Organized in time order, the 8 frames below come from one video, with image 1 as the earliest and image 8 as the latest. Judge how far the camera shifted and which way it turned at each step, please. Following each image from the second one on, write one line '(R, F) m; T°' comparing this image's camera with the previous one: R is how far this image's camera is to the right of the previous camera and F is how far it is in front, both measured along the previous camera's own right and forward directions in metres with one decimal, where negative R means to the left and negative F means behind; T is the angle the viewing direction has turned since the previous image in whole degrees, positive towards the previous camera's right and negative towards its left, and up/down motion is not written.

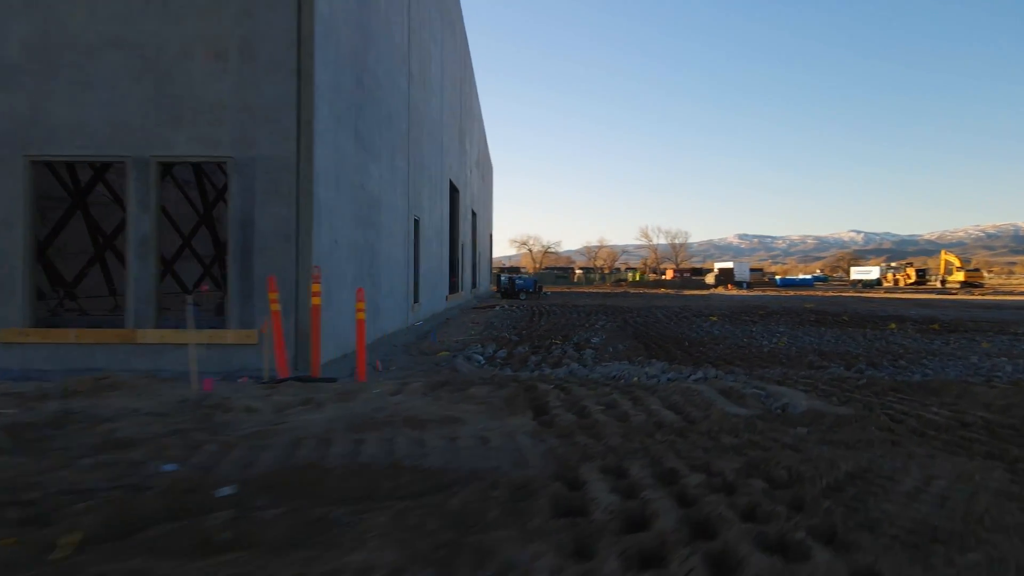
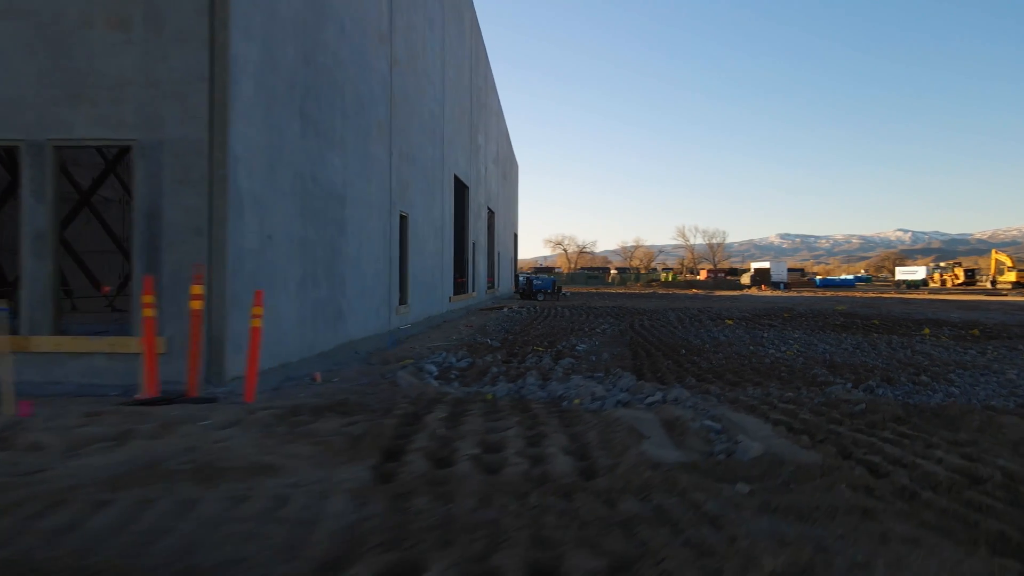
(+0.7, +1.0) m; -3°
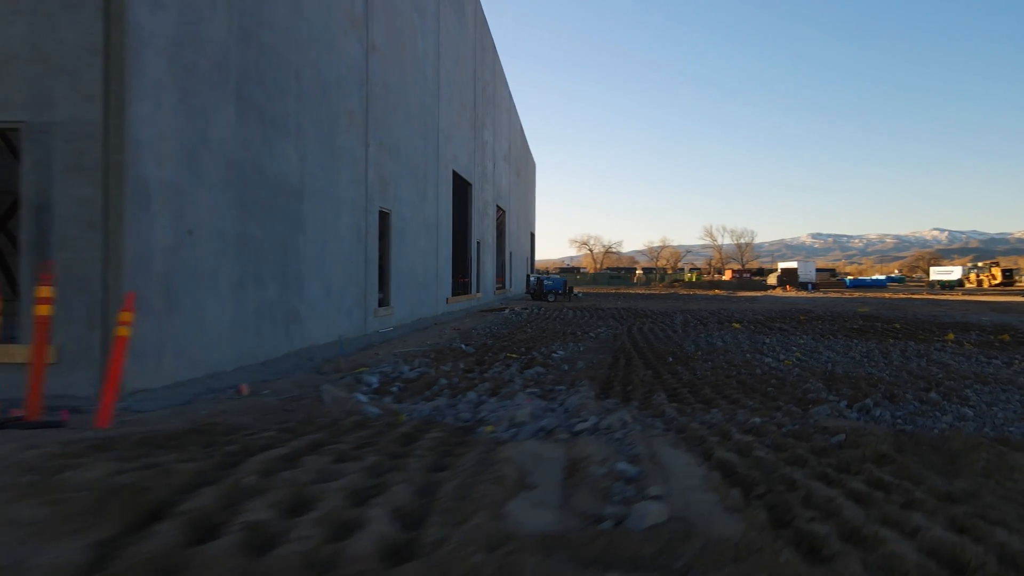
(+0.6, +0.8) m; -2°
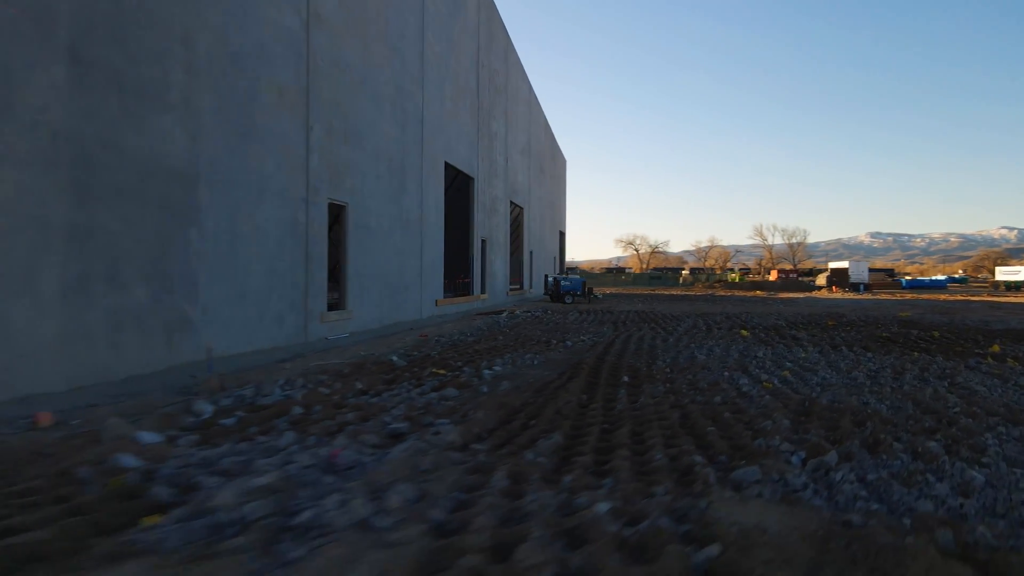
(+1.2, +1.5) m; -4°
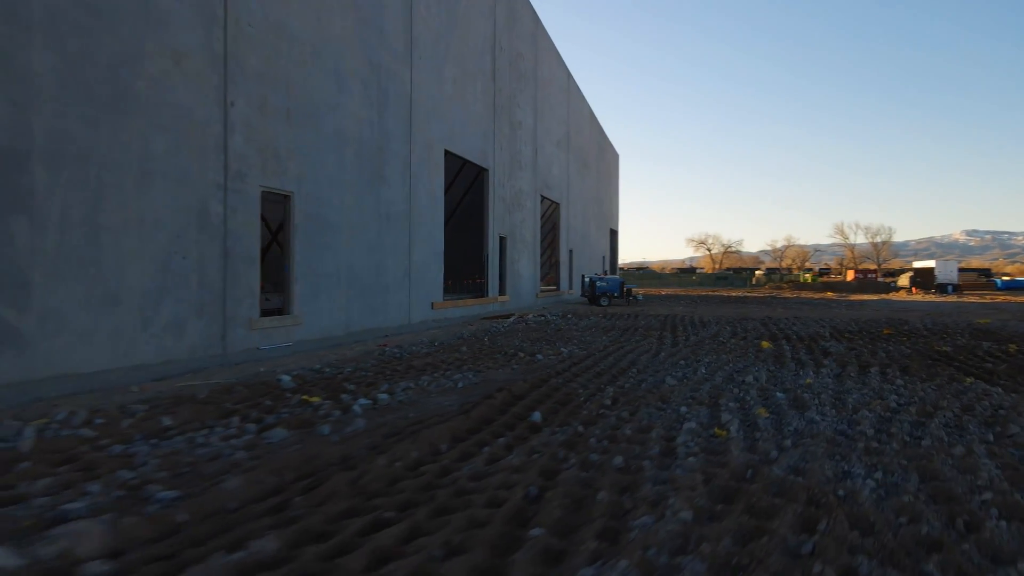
(+1.3, +1.8) m; -6°
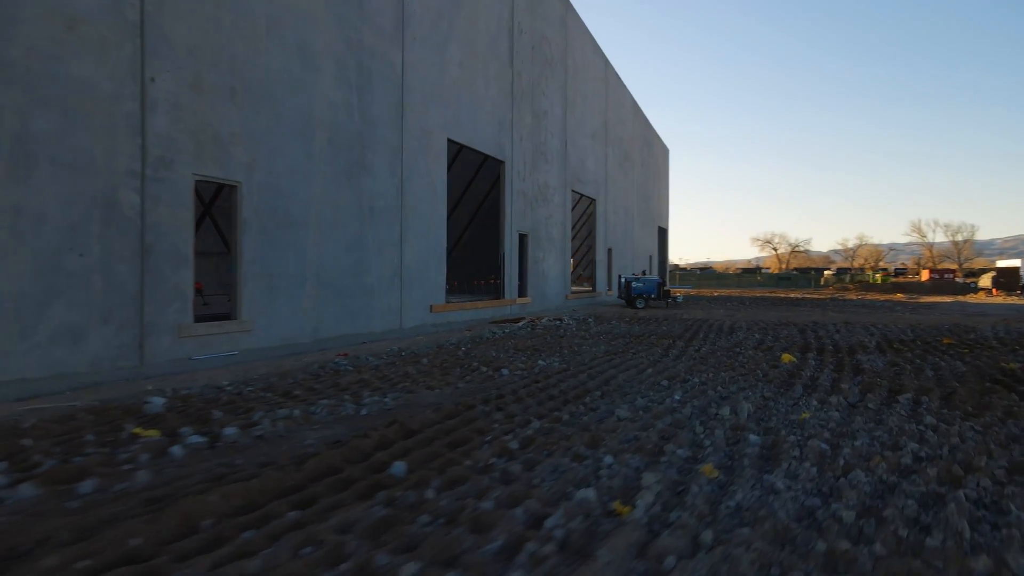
(+1.0, +1.4) m; -5°
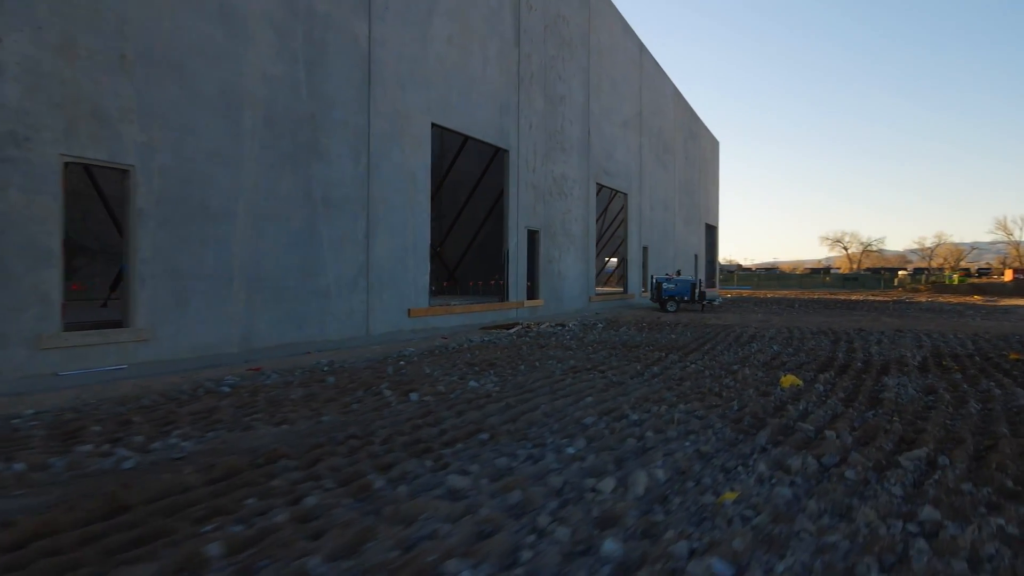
(+1.2, +1.6) m; -5°
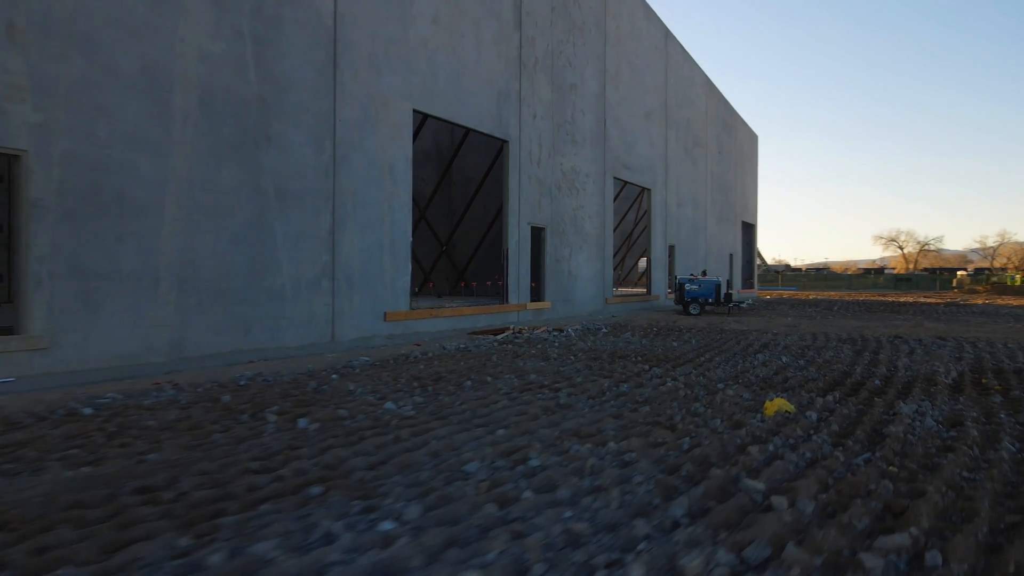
(+0.9, +1.2) m; -4°
